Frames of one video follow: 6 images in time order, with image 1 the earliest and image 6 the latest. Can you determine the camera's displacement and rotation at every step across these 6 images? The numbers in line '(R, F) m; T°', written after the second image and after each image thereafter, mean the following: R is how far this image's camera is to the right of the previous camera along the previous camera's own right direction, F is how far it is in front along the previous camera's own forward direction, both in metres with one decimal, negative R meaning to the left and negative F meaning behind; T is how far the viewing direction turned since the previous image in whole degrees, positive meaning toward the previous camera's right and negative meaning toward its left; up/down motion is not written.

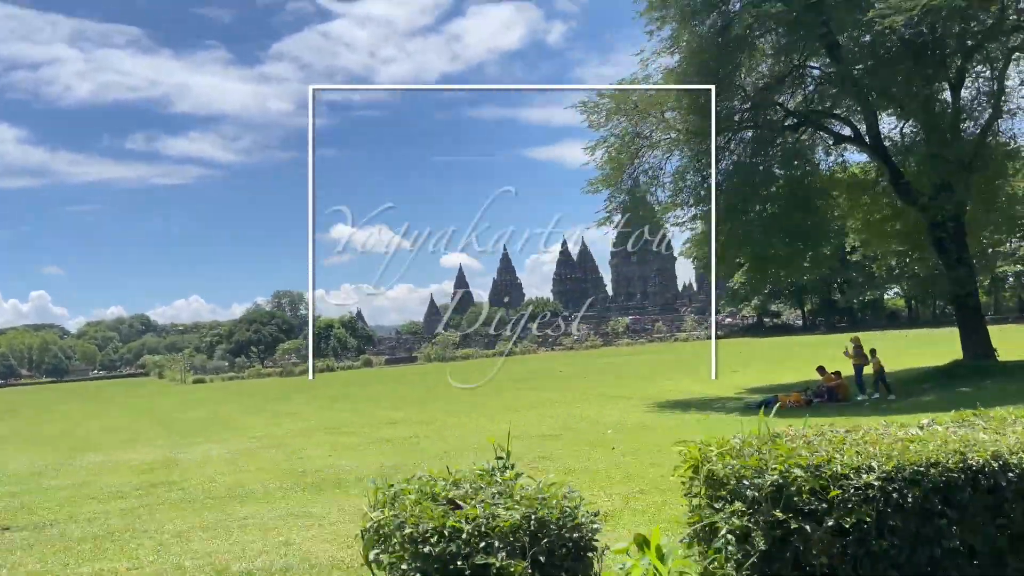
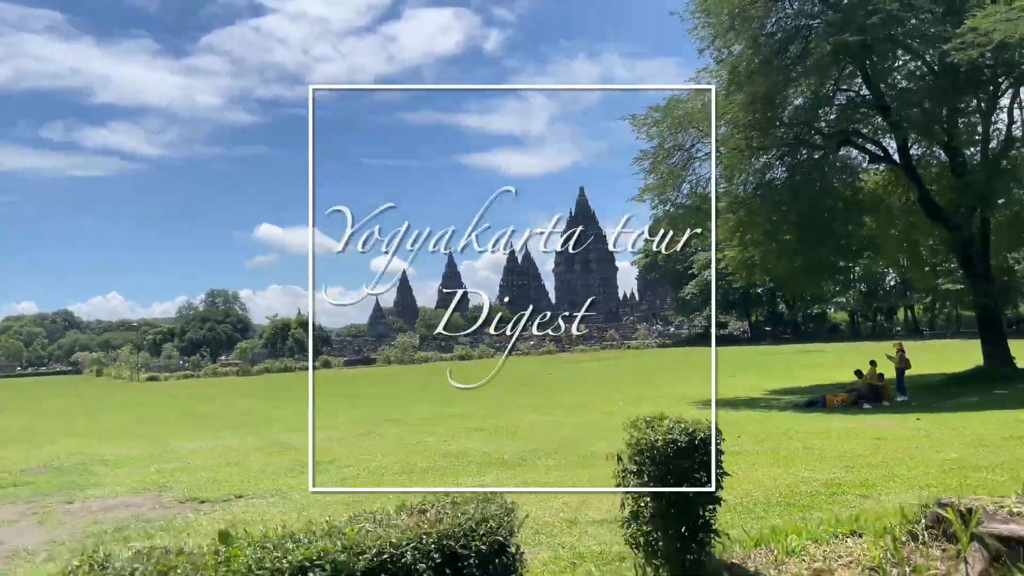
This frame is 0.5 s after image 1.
(-2.6, -0.7) m; +5°
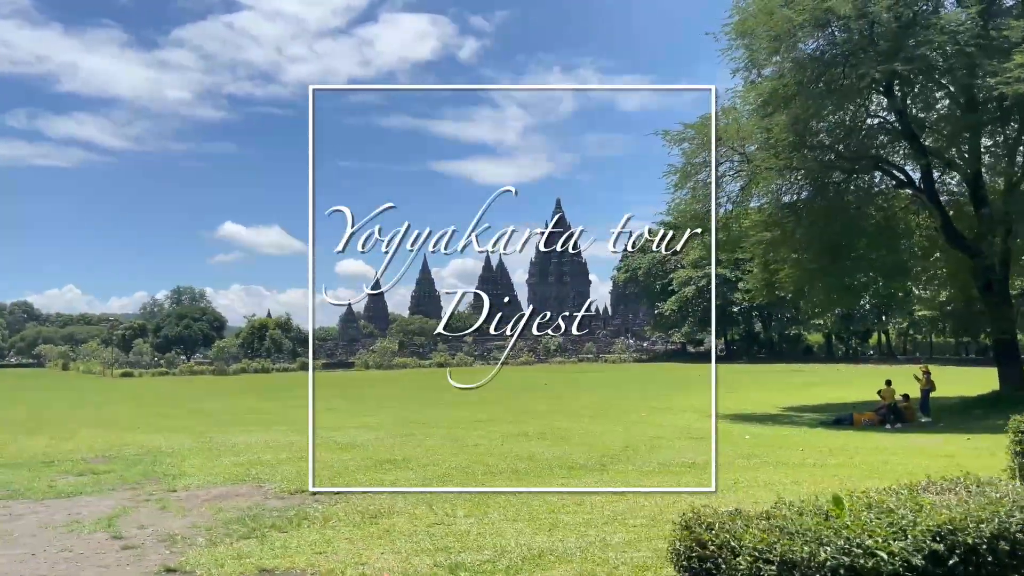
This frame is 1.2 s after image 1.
(-1.4, -0.3) m; +2°
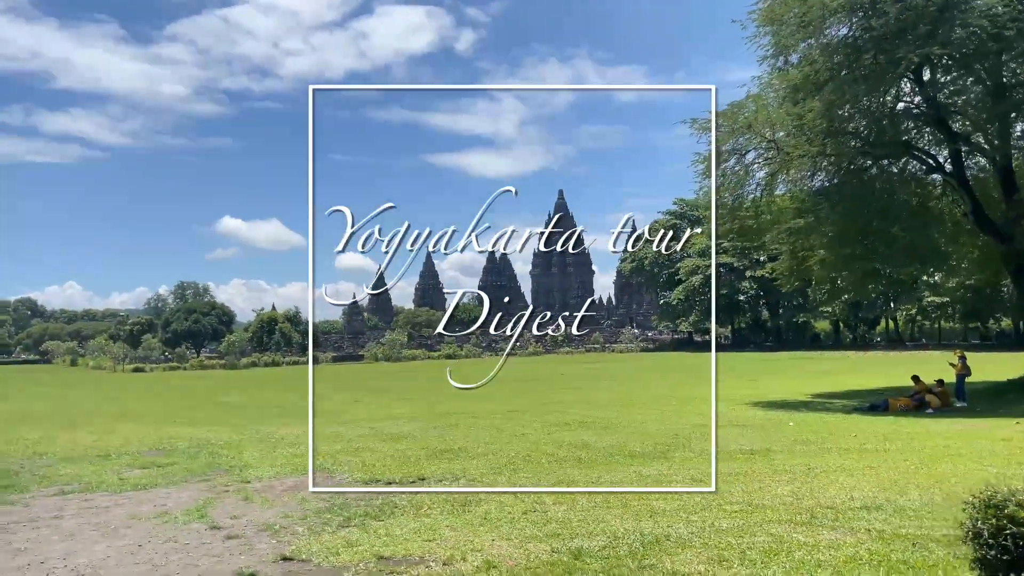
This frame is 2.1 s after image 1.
(-0.7, -0.1) m; 0°
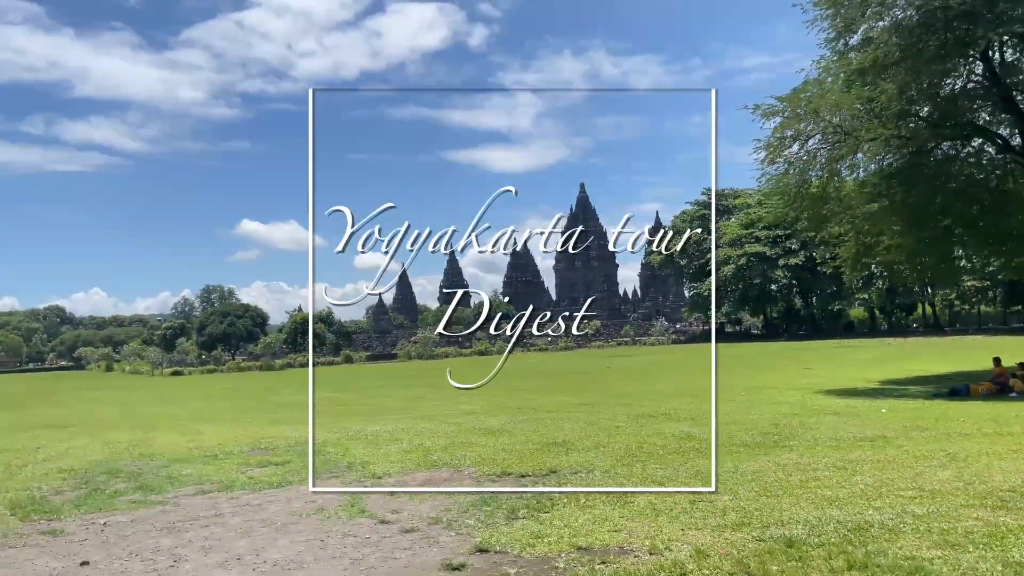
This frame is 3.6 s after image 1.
(-1.1, -0.2) m; -1°
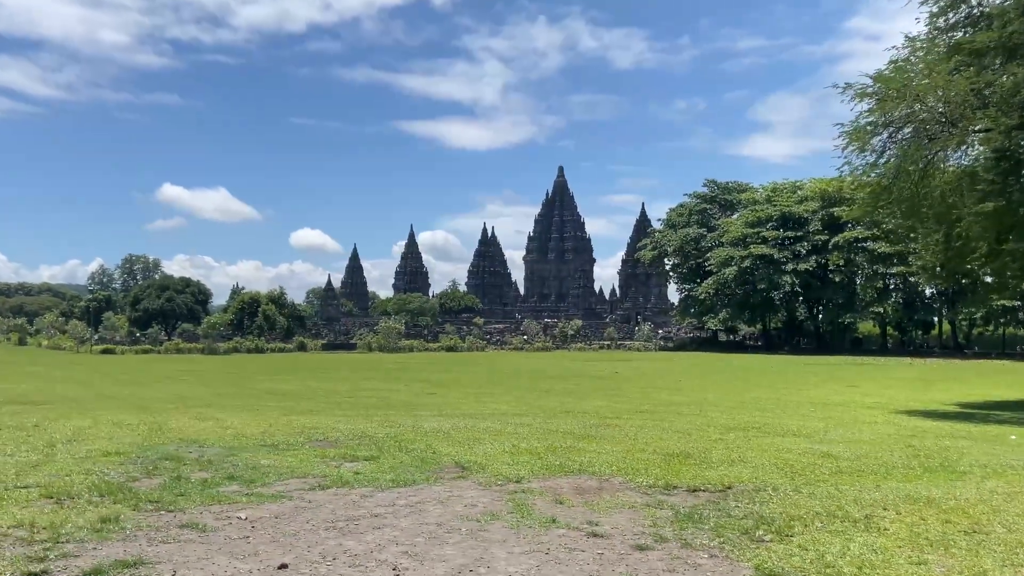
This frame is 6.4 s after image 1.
(-2.1, +0.9) m; +3°
